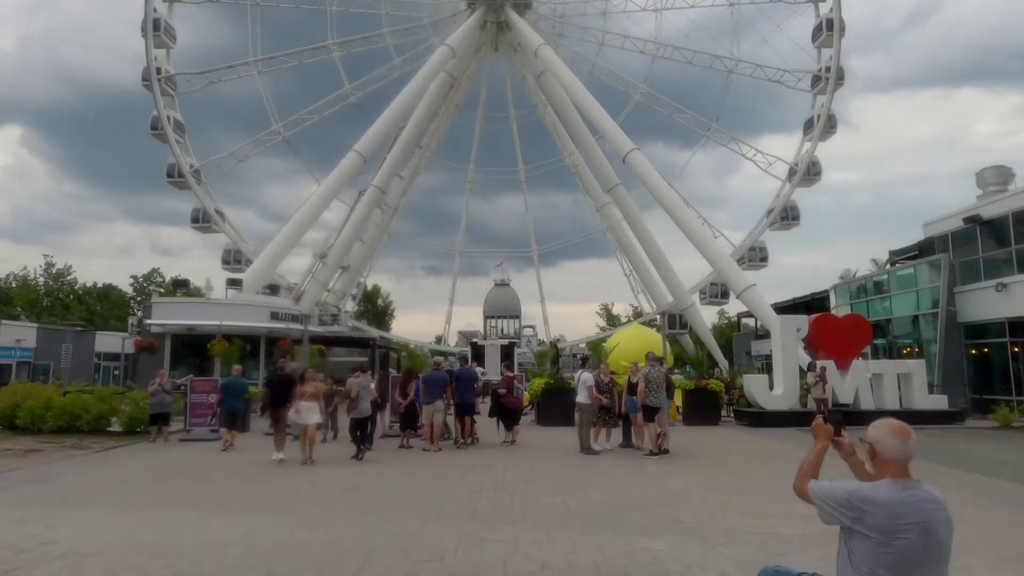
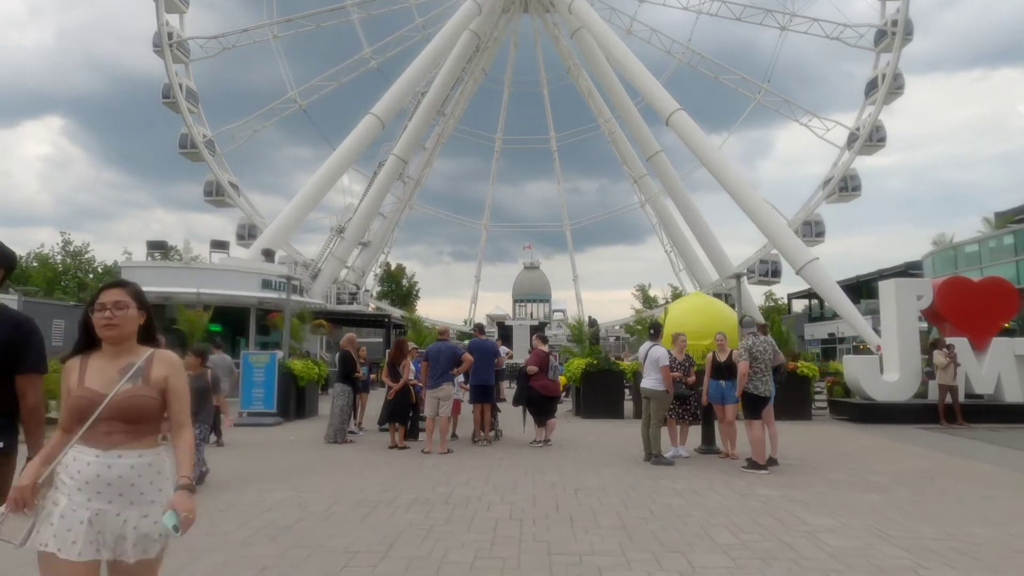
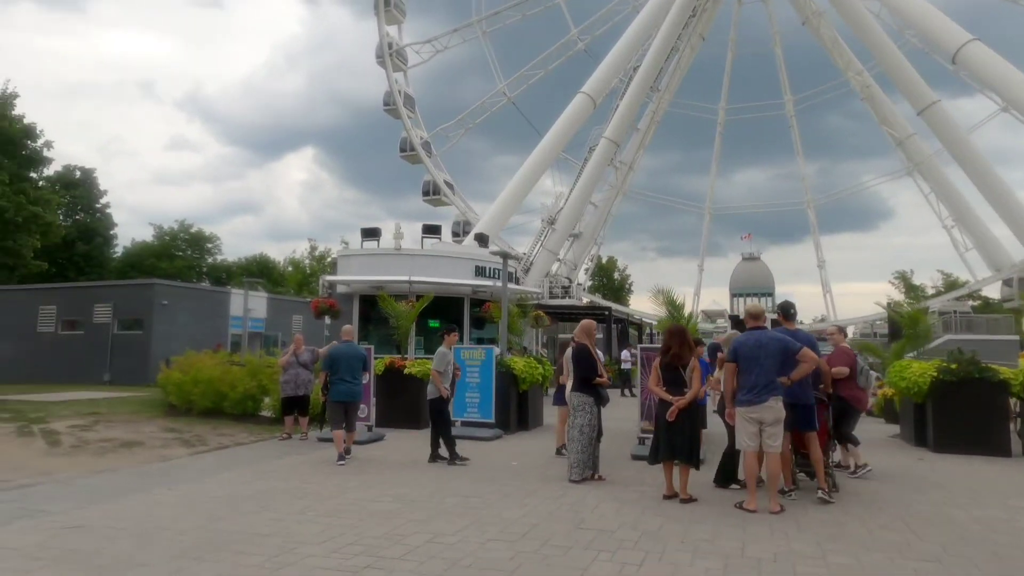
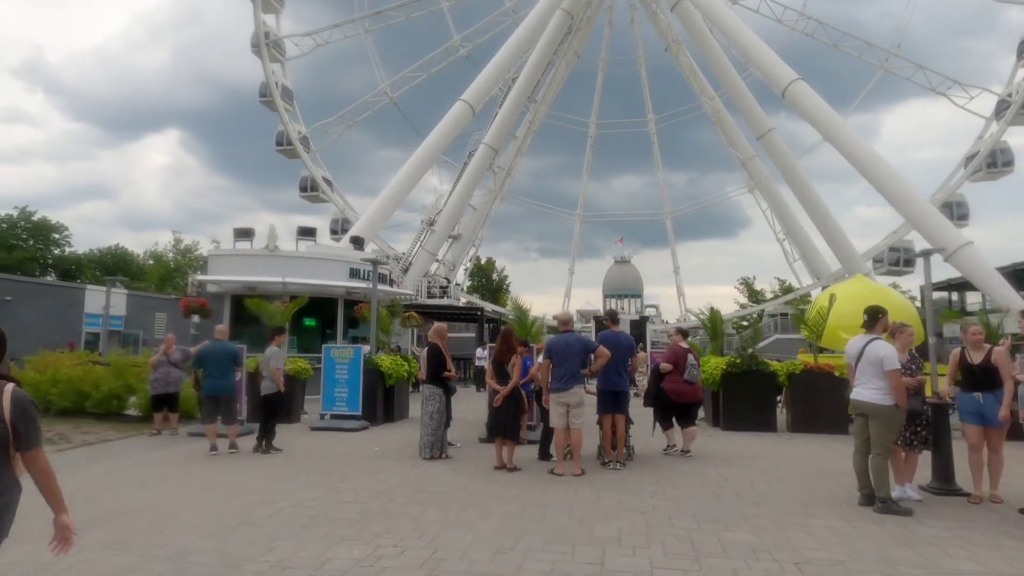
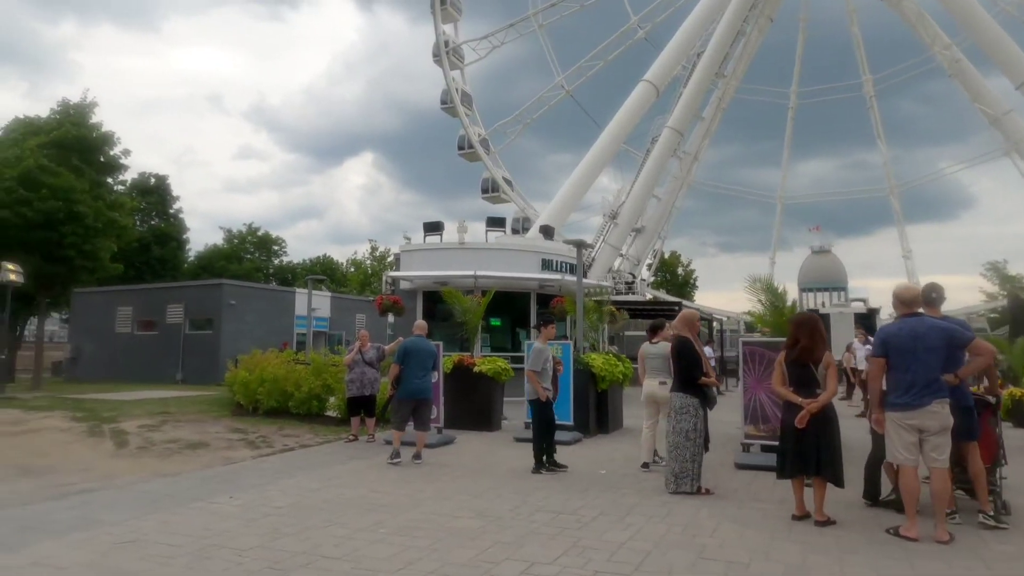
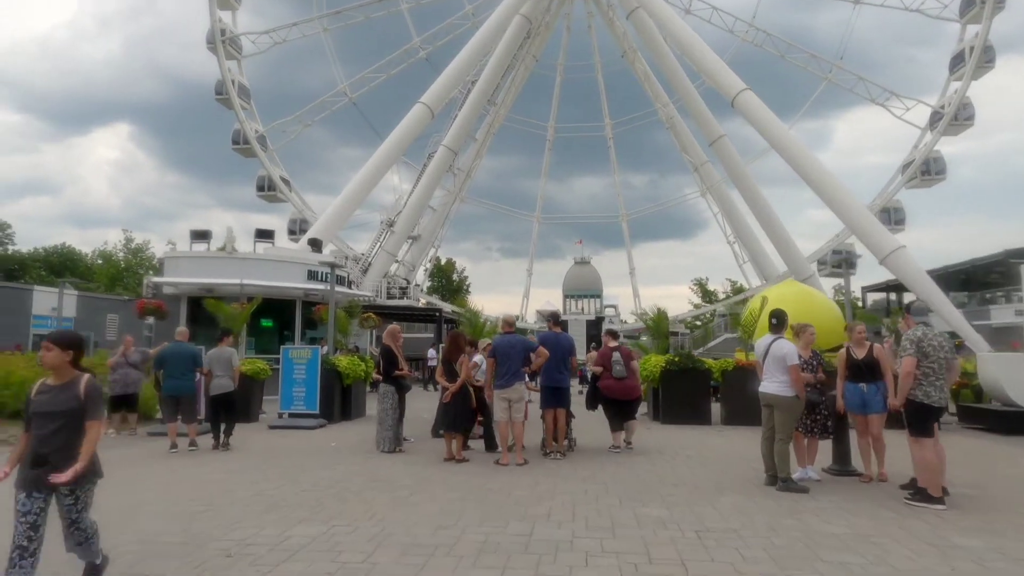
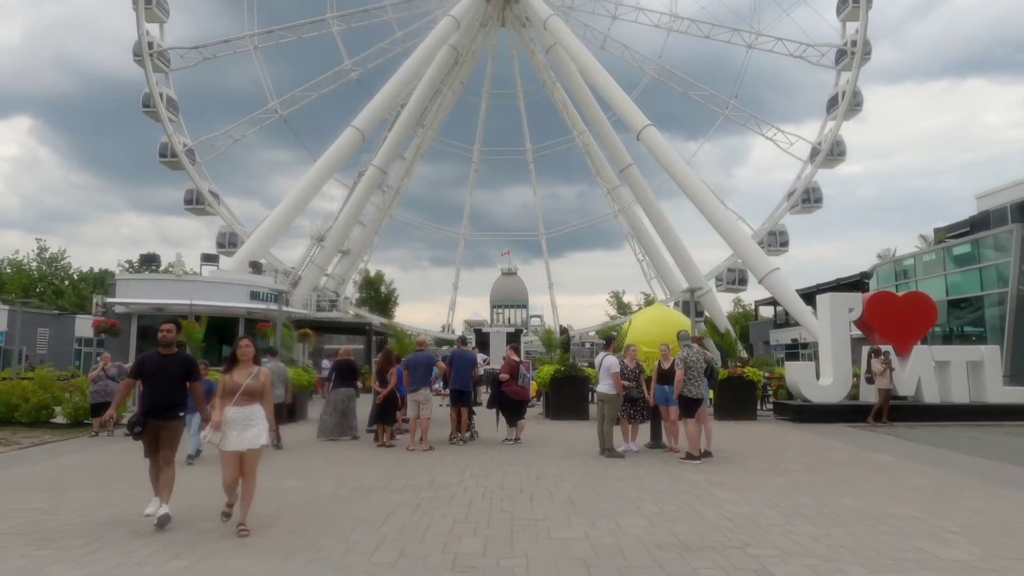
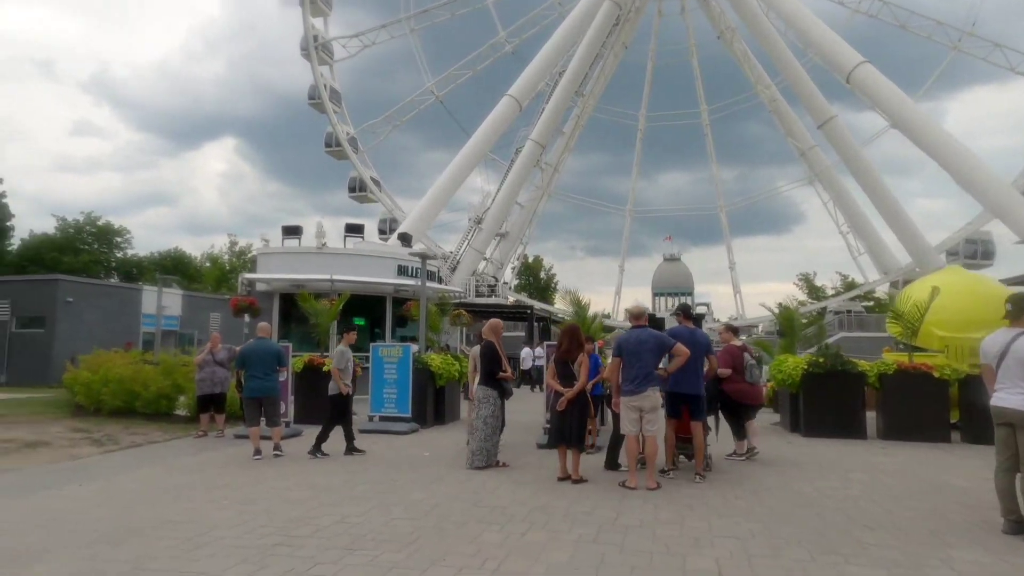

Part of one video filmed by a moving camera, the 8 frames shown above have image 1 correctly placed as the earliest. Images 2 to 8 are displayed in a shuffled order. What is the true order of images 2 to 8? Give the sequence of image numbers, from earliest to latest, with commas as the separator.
7, 2, 6, 4, 8, 3, 5
